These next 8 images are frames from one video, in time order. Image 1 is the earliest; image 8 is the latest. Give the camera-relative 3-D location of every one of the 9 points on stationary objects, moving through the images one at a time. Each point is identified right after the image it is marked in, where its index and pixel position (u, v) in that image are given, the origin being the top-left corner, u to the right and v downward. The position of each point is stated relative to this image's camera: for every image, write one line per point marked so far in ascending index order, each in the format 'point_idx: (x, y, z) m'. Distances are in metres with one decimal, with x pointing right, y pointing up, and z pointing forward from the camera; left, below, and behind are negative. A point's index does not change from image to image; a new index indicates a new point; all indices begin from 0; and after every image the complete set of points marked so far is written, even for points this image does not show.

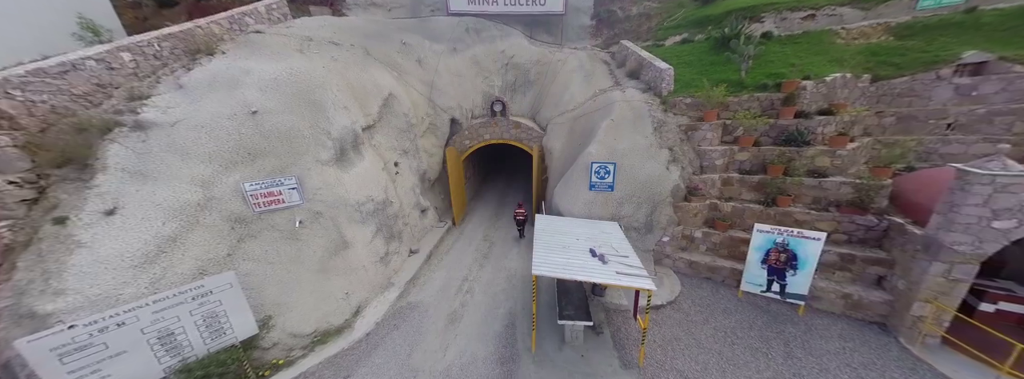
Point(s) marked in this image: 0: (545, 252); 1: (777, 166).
0: (+0.8, -1.5, +6.1) m
1: (+7.6, +0.7, +7.2) m
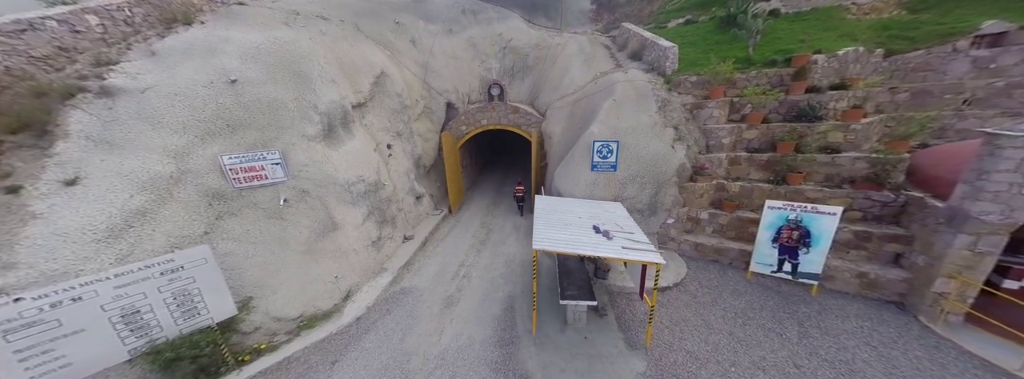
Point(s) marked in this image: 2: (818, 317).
0: (+0.8, -0.9, +5.7) m
1: (+7.6, +1.3, +6.9) m
2: (+6.7, -2.8, +5.5) m
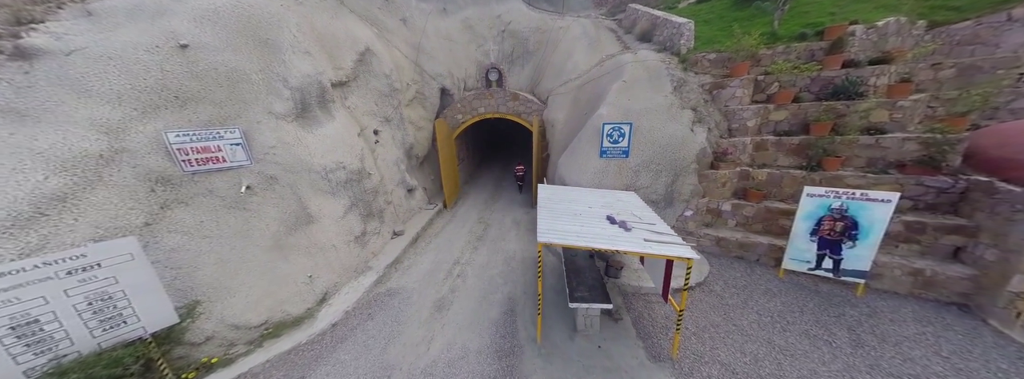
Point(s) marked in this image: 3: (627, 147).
0: (+0.8, -0.6, +4.9) m
1: (+7.6, +1.6, +6.1) m
2: (+6.7, -2.5, +4.7) m
3: (+3.2, +1.2, +7.0) m
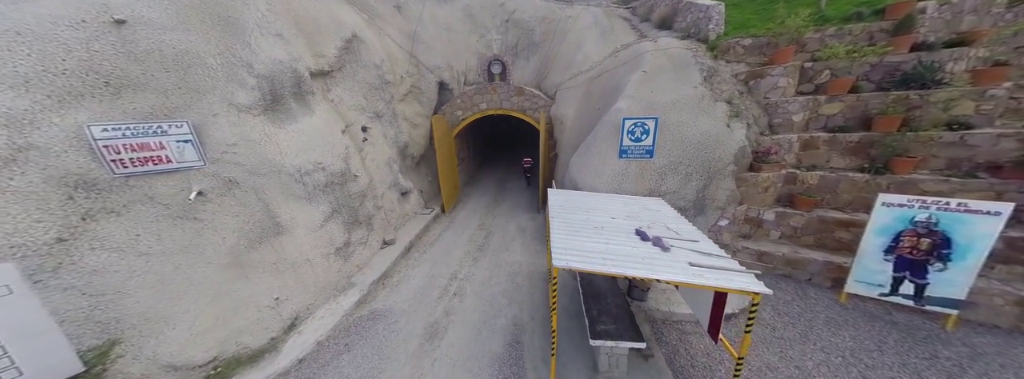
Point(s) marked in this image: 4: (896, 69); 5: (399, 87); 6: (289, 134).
0: (+0.9, -0.7, +3.9) m
1: (+7.7, +1.5, +5.1) m
2: (+6.8, -2.6, +3.7) m
3: (+3.4, +1.0, +6.1) m
4: (+8.3, +2.6, +5.4) m
5: (-3.9, +3.6, +8.7) m
6: (-4.7, +1.2, +5.4) m
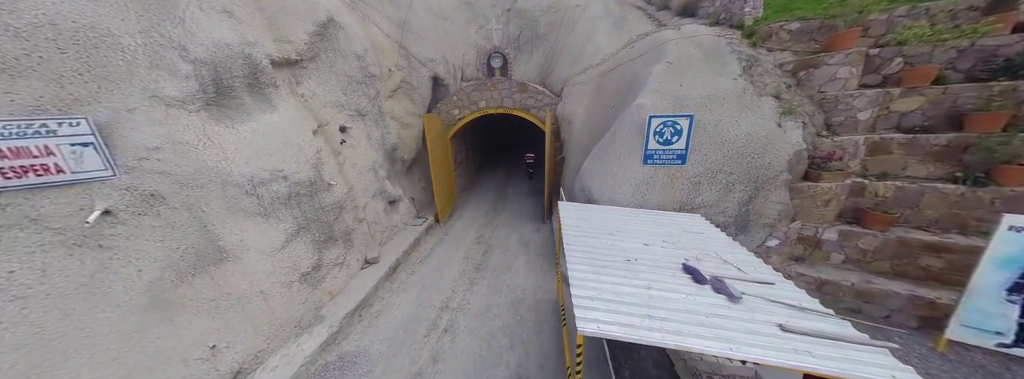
0: (+0.9, -0.9, +2.9) m
1: (+7.8, +1.2, +4.0) m
2: (+6.9, -2.9, +2.6) m
3: (+3.4, +0.8, +5.0) m
4: (+8.4, +2.4, +4.4) m
5: (-3.8, +3.3, +7.7) m
6: (-4.6, +0.9, +4.4) m
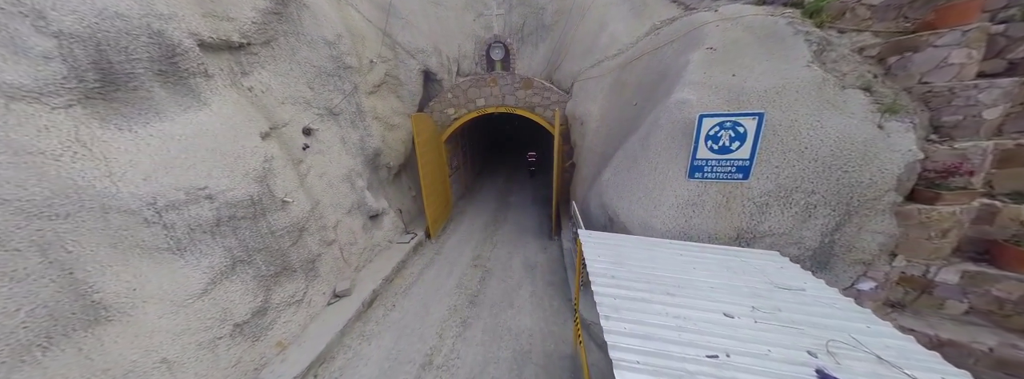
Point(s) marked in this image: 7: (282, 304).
0: (+1.0, -1.3, +1.7) m
1: (+7.8, +0.9, +2.8) m
2: (+6.9, -3.2, +1.4) m
3: (+3.5, +0.4, +3.8) m
4: (+8.4, +2.0, +3.1) m
5: (-3.7, +3.0, +6.5) m
6: (-4.6, +0.6, +3.2) m
7: (-3.9, -1.9, +4.2) m
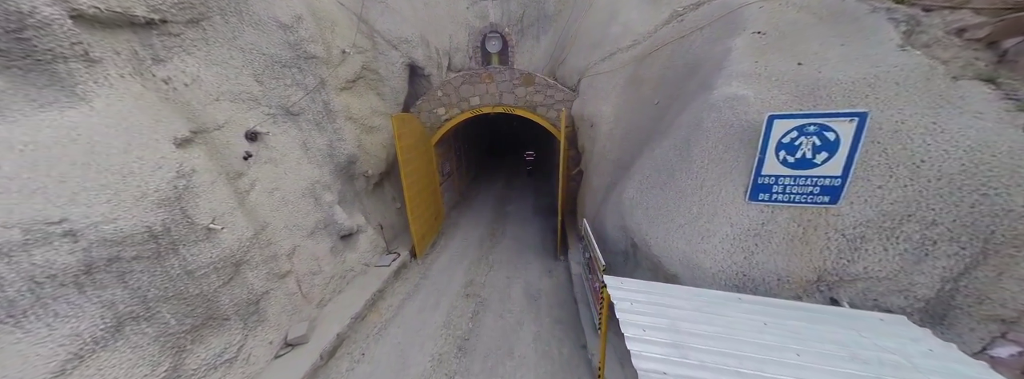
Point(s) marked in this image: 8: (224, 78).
0: (+1.0, -1.6, +0.6) m
1: (+7.8, +0.6, +1.8) m
2: (+6.9, -3.5, +0.4) m
3: (+3.5, +0.1, +2.8) m
4: (+8.4, +1.7, +2.1) m
5: (-3.8, +2.7, +5.5) m
6: (-4.6, +0.3, +2.1) m
7: (-3.9, -2.2, +3.2) m
8: (-4.4, +1.7, +3.8) m
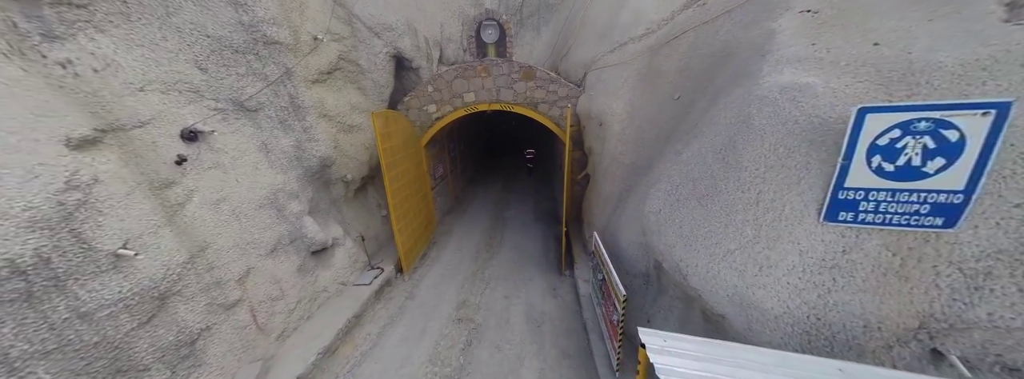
0: (+1.0, -1.7, -0.1) m
1: (+7.8, +0.4, +1.1) m
2: (+6.9, -3.6, -0.4) m
3: (+3.5, 0.0, +2.0) m
4: (+8.4, +1.6, +1.5) m
5: (-3.8, +2.5, +4.7) m
6: (-4.6, +0.2, +1.4) m
7: (-3.9, -2.4, +2.4) m
8: (-4.5, +1.6, +3.1) m
